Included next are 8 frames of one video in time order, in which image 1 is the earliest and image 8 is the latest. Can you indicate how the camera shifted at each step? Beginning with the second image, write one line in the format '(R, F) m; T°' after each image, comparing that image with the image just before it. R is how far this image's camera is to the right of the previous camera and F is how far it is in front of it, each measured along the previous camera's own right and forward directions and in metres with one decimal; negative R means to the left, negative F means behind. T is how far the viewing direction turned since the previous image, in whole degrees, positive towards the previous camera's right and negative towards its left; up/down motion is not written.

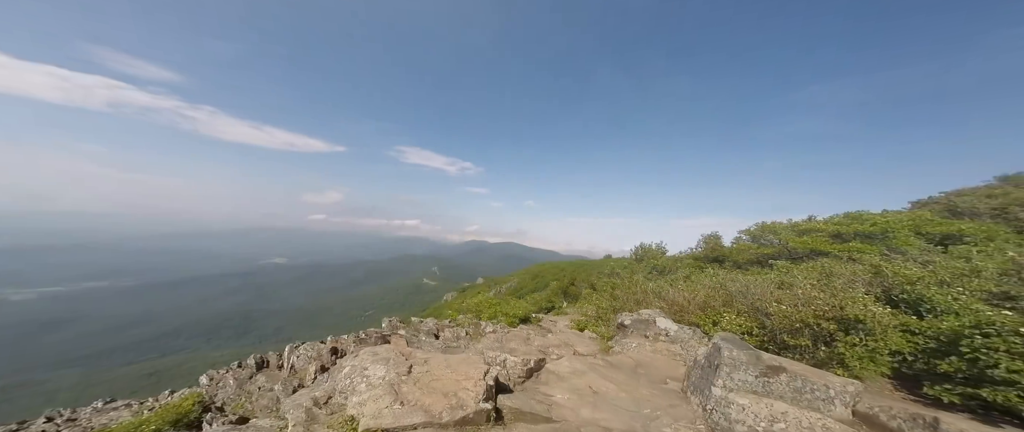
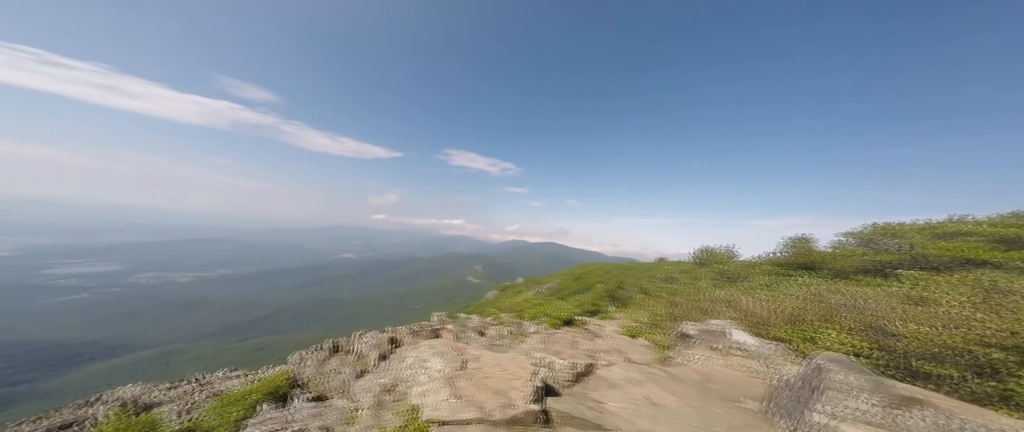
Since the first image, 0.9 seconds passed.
(-0.2, 0.0) m; -9°
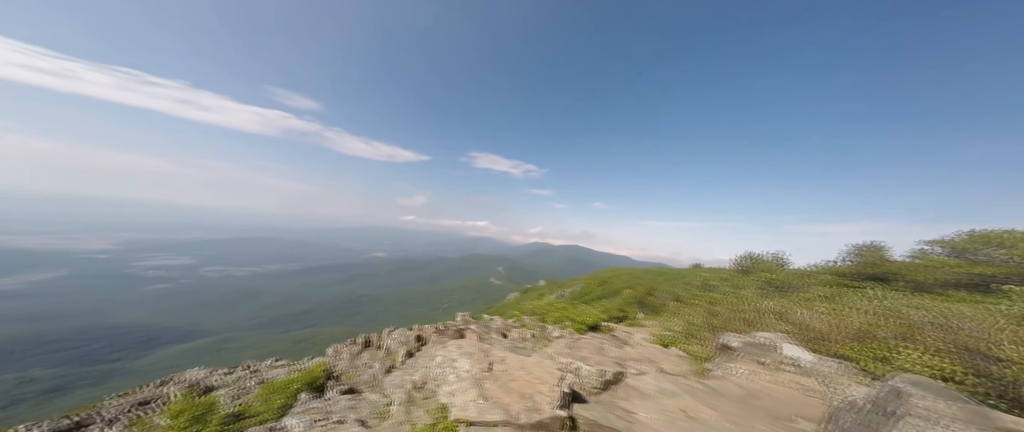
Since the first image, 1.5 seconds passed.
(-0.3, 0.0) m; -5°
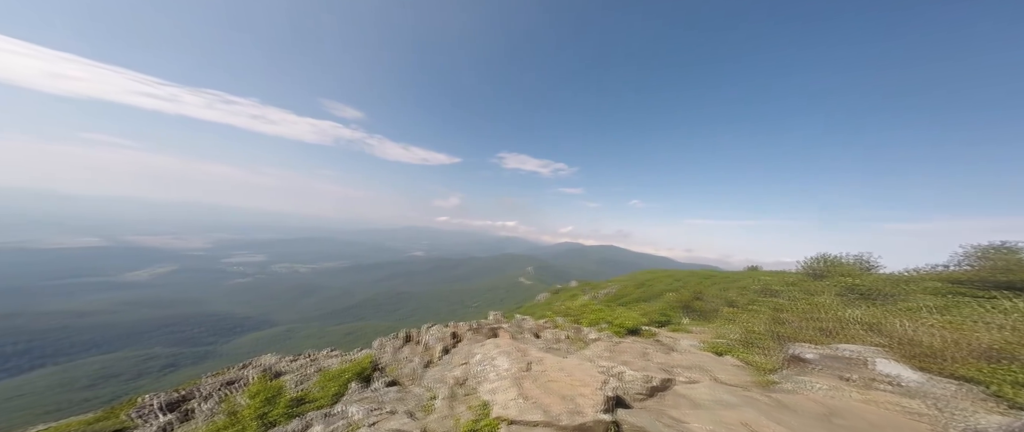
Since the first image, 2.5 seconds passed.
(-0.5, 0.0) m; -7°
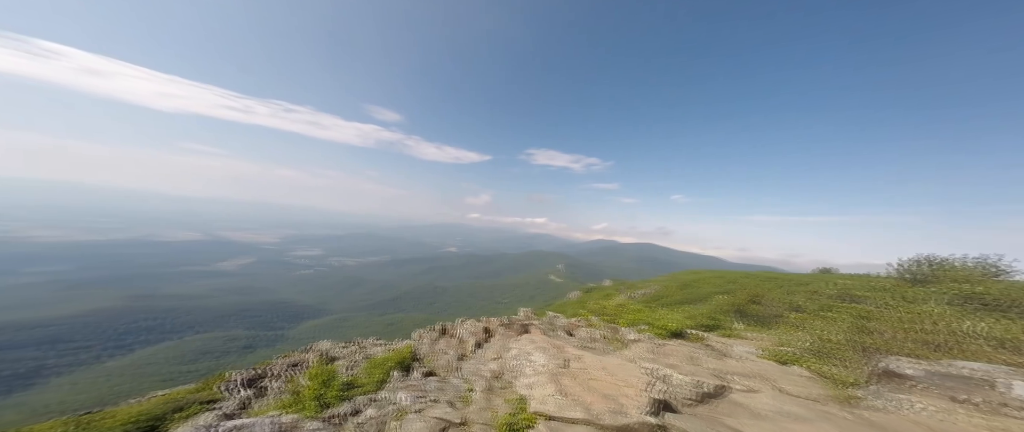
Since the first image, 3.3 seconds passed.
(-0.6, +0.2) m; -6°
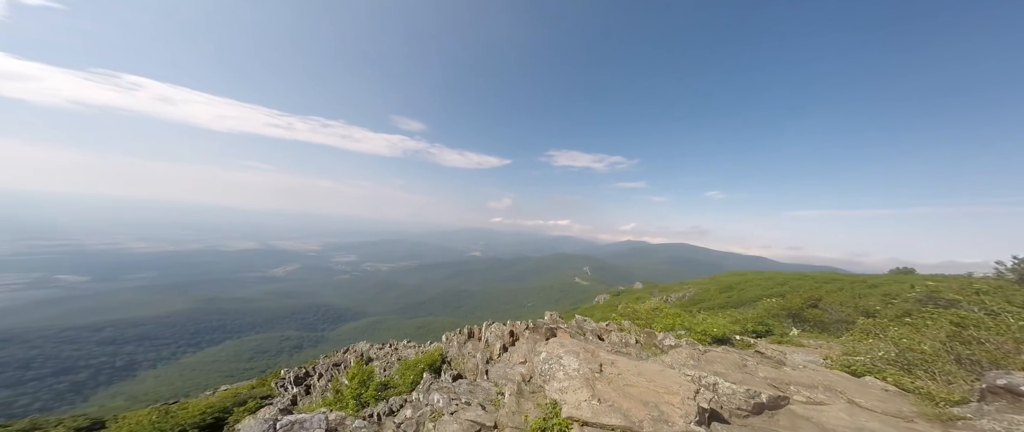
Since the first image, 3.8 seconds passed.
(-0.4, +0.4) m; -5°
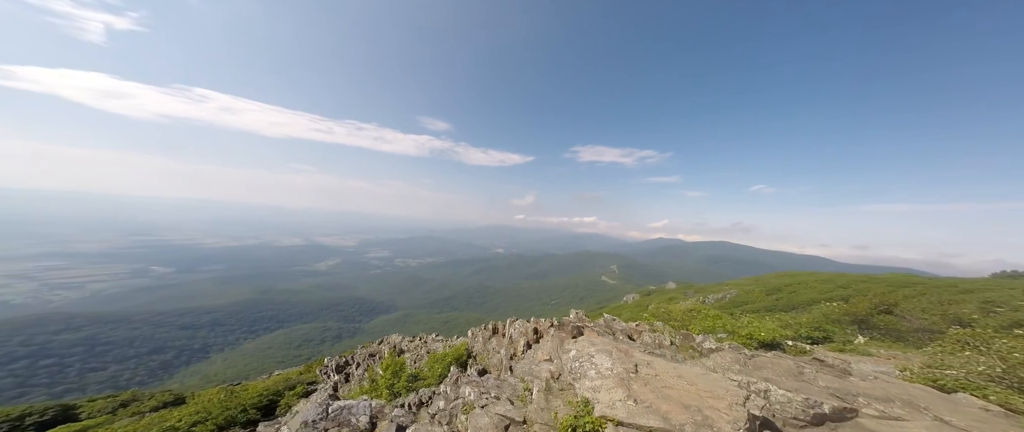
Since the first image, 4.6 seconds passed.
(-0.6, +0.2) m; -5°
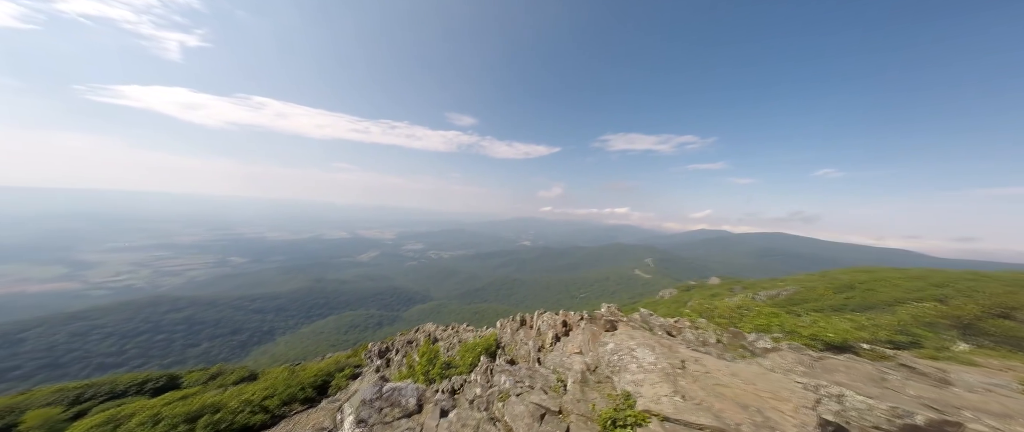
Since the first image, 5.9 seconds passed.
(-0.8, +0.1) m; -6°
